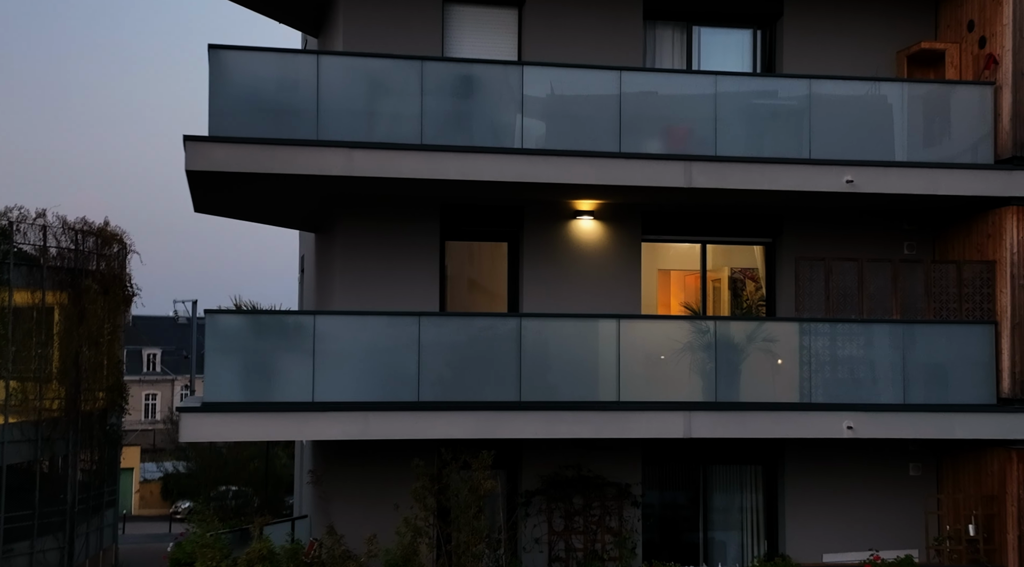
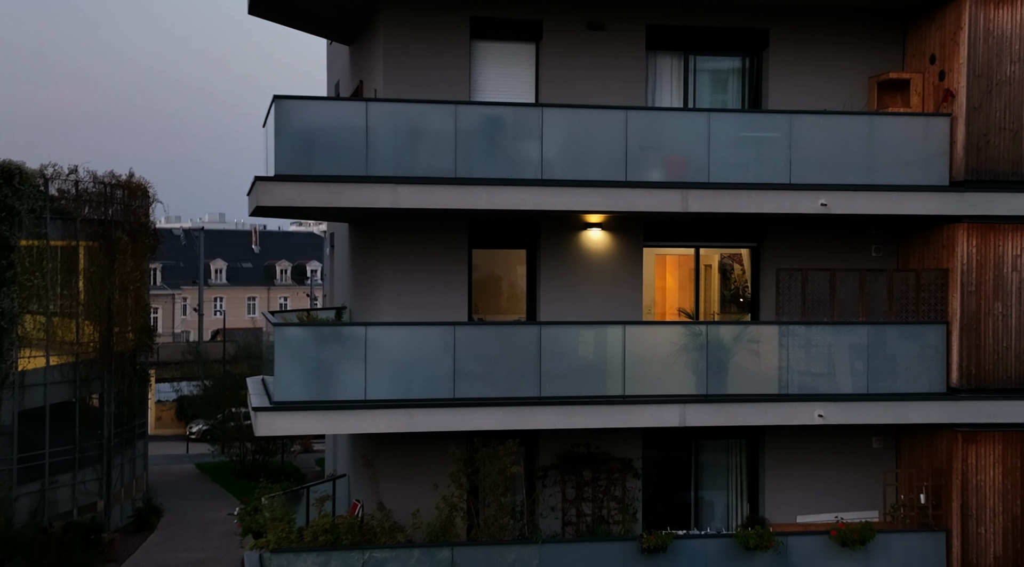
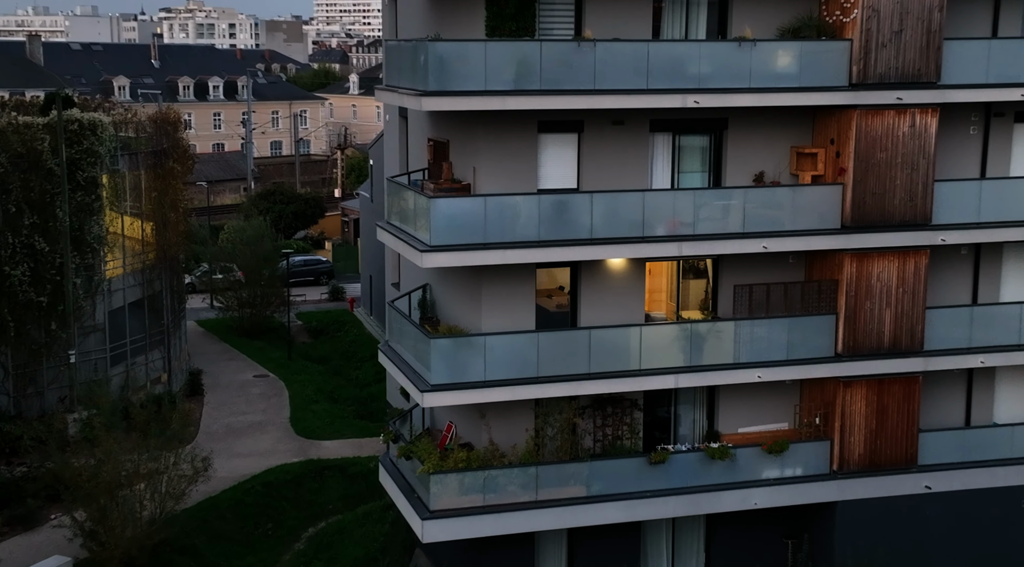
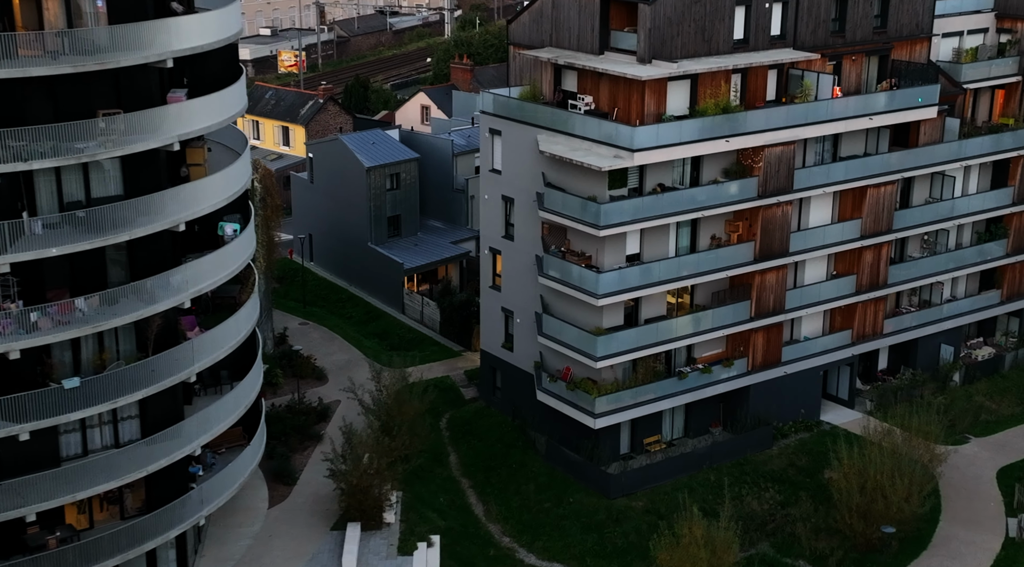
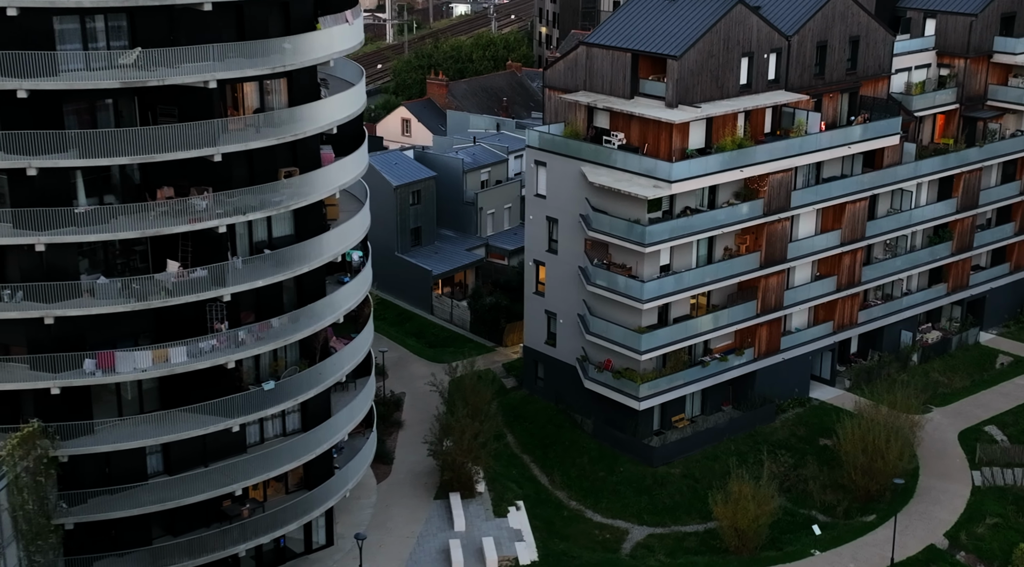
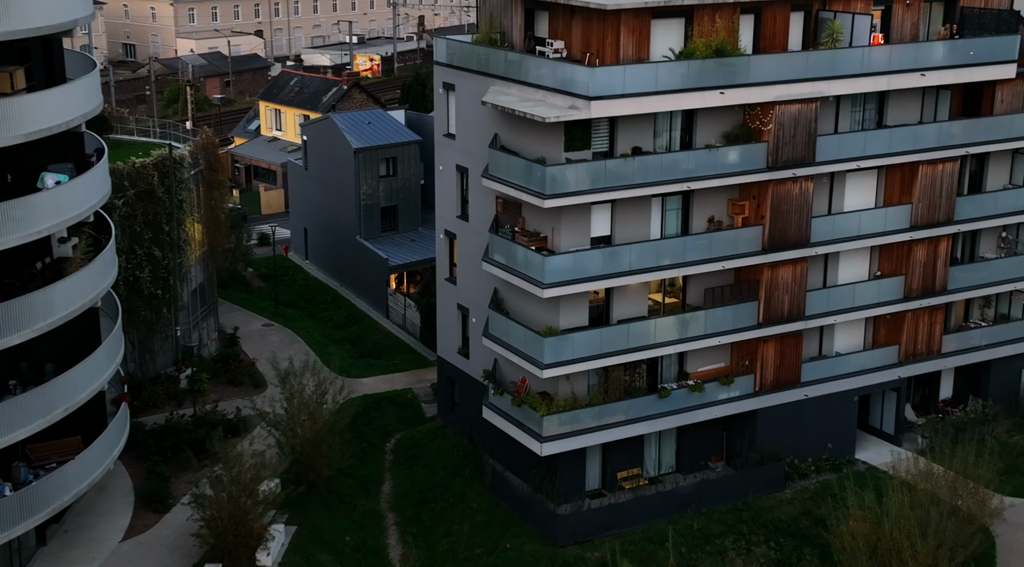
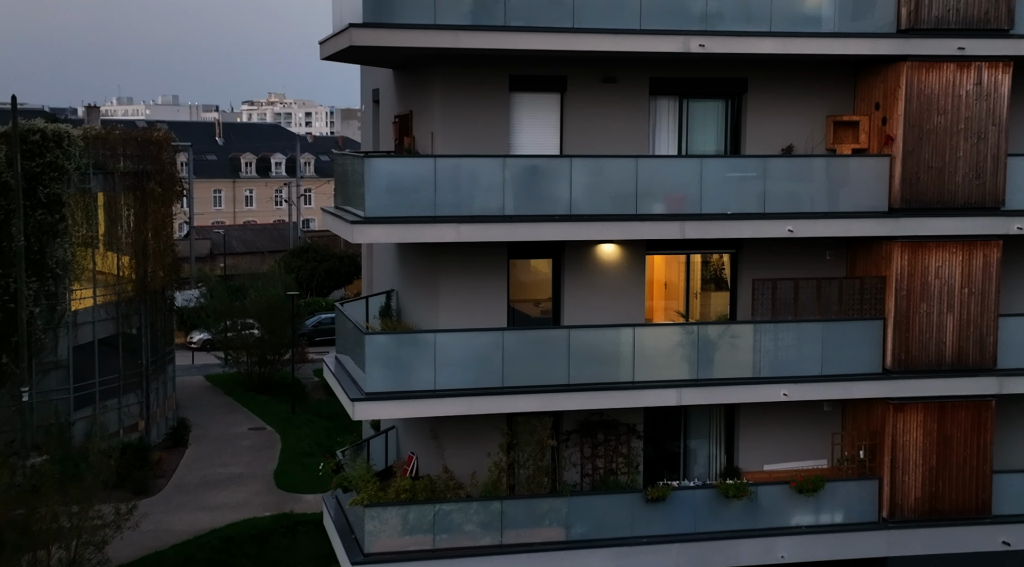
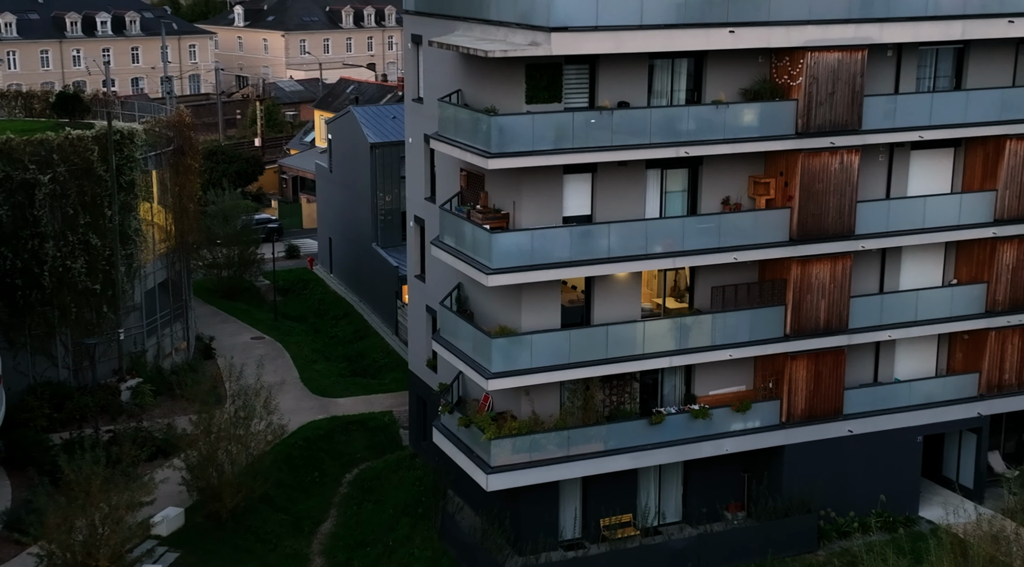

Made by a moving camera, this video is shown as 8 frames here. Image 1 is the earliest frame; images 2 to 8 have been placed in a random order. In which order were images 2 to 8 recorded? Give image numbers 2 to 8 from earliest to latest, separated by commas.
2, 7, 3, 8, 6, 4, 5
